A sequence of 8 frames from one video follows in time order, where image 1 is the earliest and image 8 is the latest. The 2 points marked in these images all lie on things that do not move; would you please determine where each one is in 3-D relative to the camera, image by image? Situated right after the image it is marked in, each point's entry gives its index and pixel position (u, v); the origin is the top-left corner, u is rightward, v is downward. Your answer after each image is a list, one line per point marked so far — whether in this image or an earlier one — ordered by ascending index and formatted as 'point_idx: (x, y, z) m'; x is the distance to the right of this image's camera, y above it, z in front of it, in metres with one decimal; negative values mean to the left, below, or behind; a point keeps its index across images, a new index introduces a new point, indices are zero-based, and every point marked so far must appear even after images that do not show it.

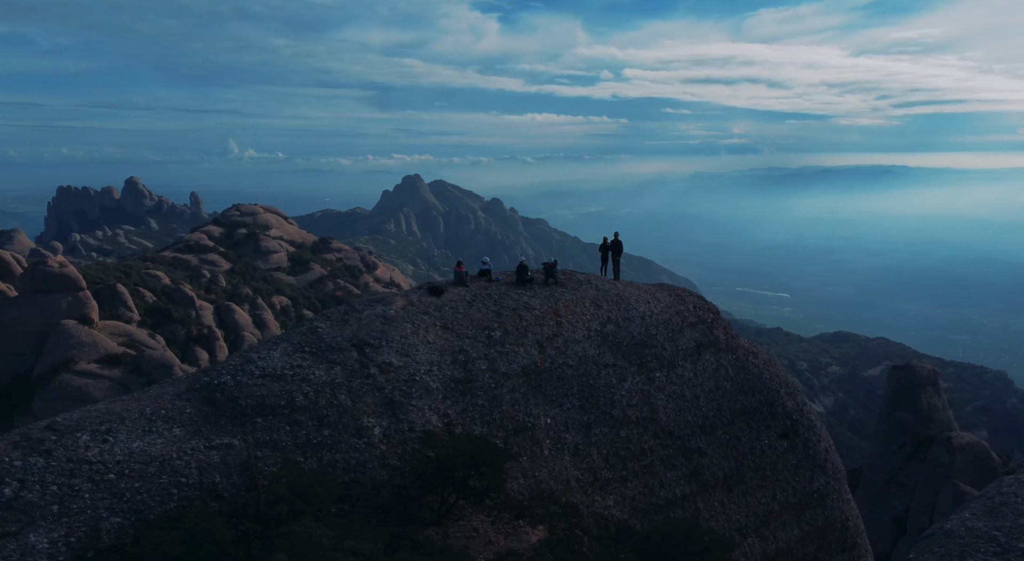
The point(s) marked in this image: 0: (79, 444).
0: (-7.3, -2.7, +11.1) m
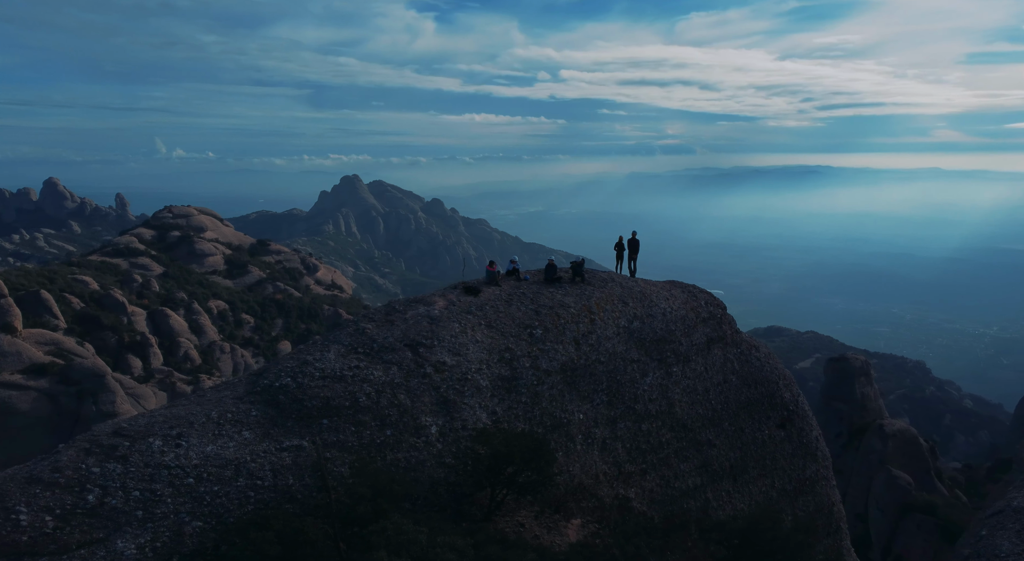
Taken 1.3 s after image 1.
0: (-6.0, -2.8, +11.0) m
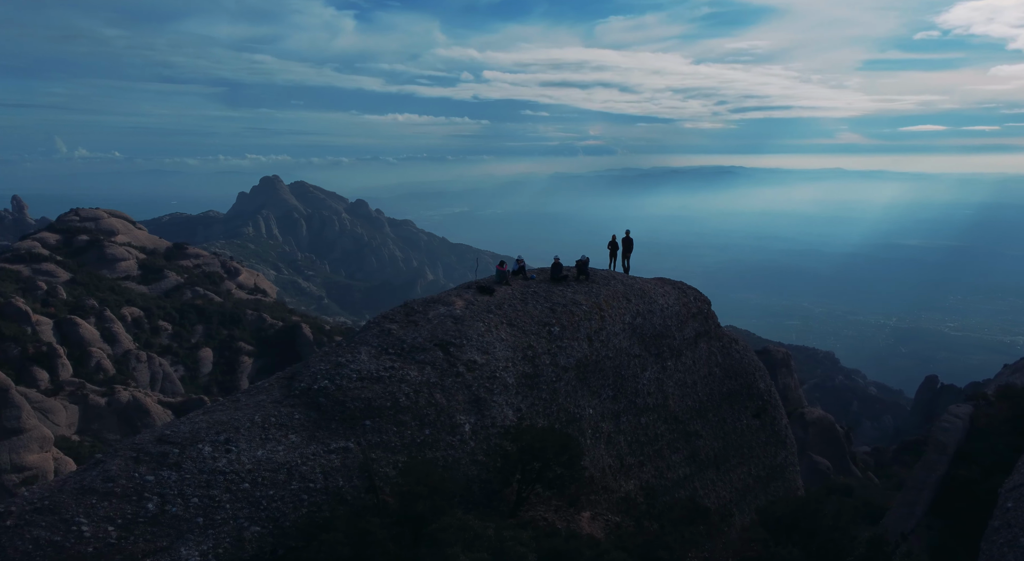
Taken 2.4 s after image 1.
0: (-5.1, -2.9, +10.9) m
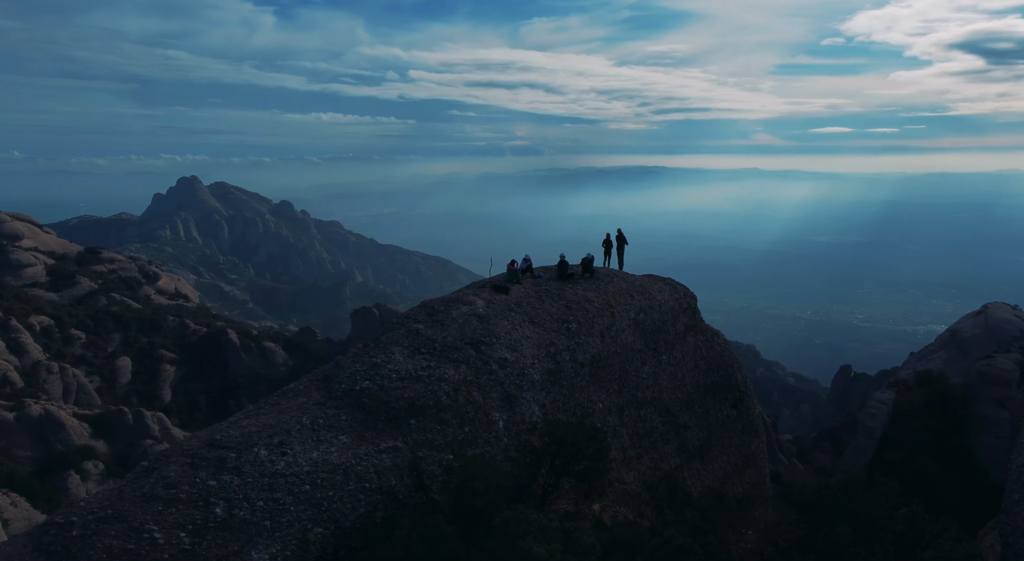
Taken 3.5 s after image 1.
0: (-4.1, -2.9, +10.8) m
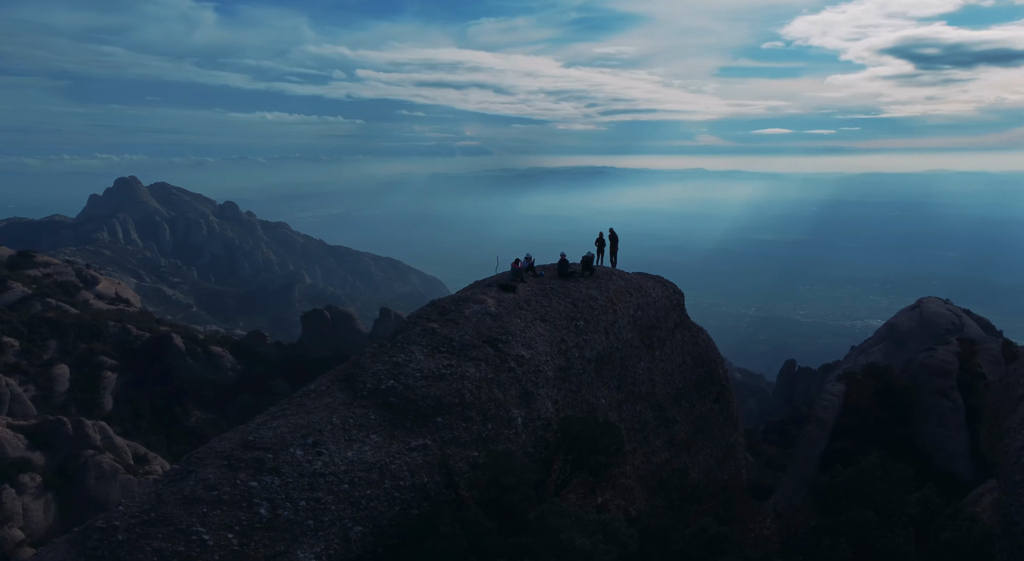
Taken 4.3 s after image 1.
0: (-3.5, -2.9, +10.8) m
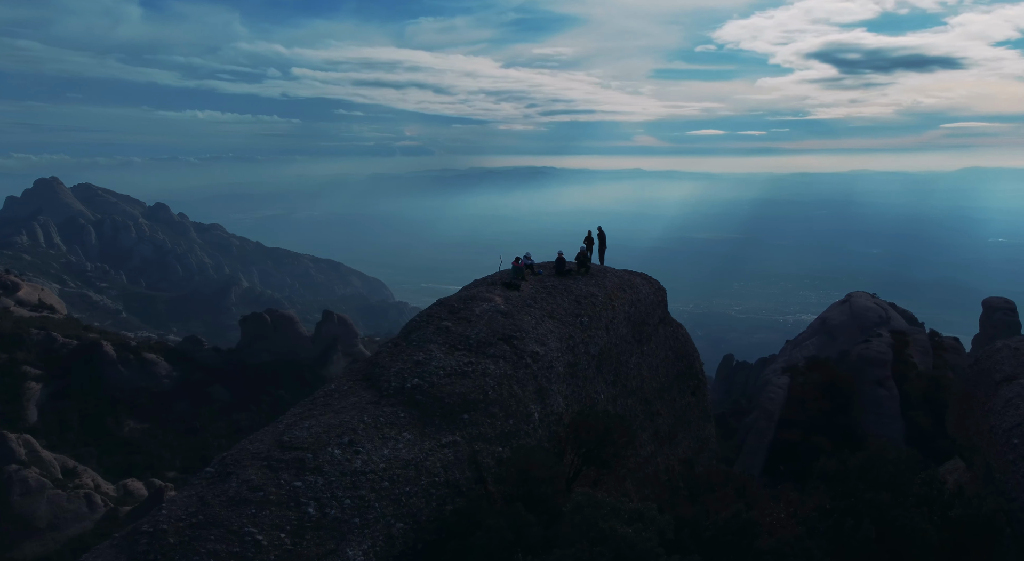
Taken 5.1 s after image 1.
0: (-2.9, -2.9, +10.9) m
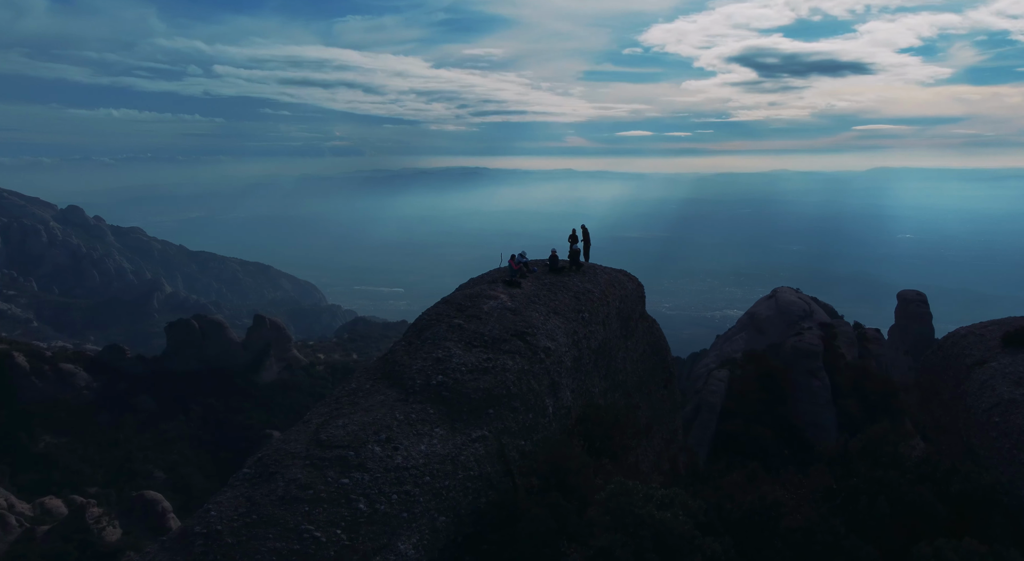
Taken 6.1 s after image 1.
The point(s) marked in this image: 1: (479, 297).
0: (-2.2, -2.9, +11.0) m
1: (-0.8, -0.4, +17.1) m
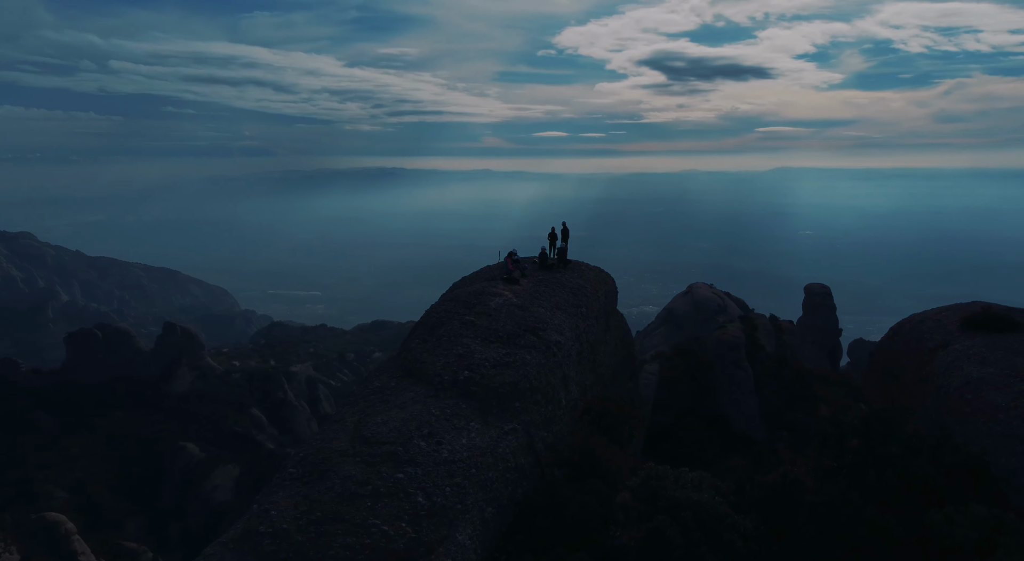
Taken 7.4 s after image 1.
0: (-1.5, -2.8, +11.1) m
1: (-0.7, -0.4, +17.3) m
